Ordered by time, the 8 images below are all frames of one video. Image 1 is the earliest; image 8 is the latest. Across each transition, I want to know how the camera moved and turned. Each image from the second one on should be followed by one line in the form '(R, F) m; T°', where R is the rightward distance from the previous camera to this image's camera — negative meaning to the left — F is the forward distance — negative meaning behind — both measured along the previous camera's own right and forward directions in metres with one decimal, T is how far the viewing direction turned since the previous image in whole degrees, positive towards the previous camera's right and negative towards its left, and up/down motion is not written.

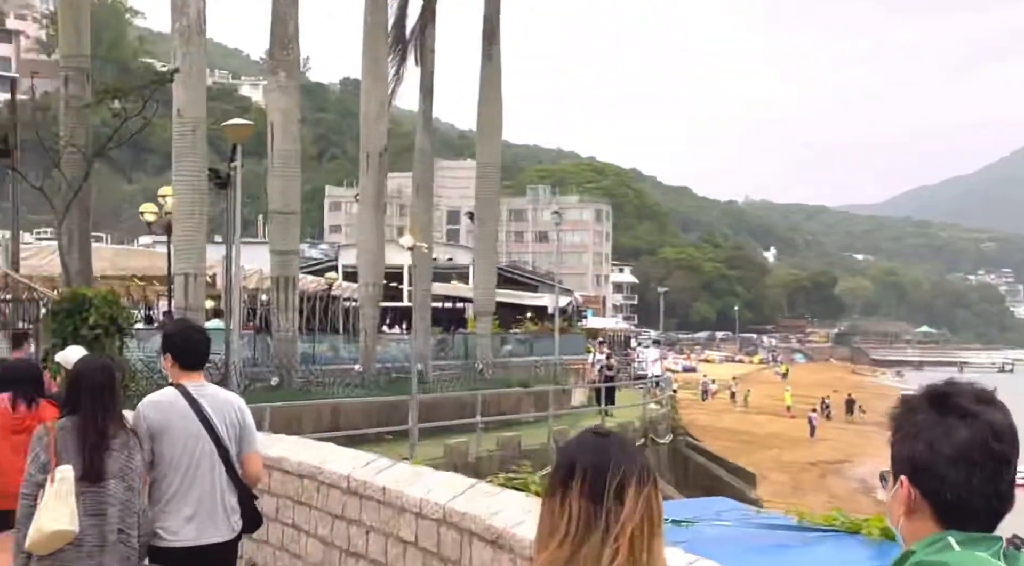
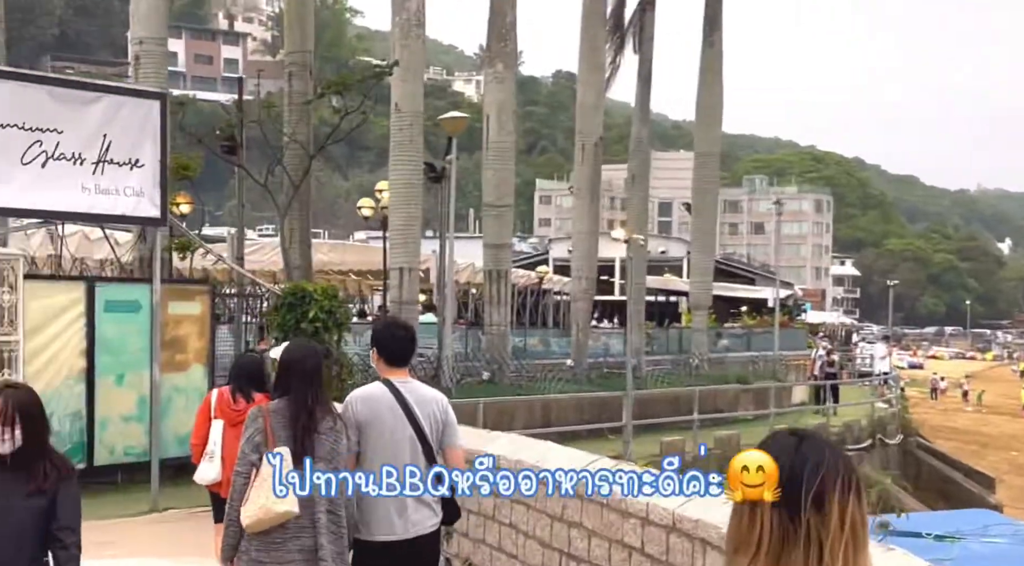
(-0.2, +0.5) m; -9°
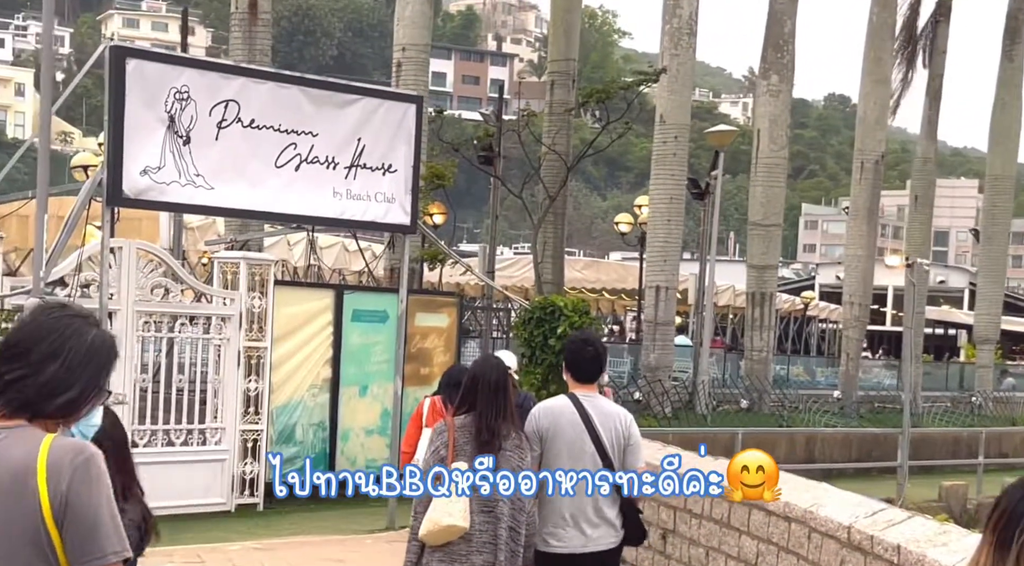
(-0.1, +0.8) m; -12°
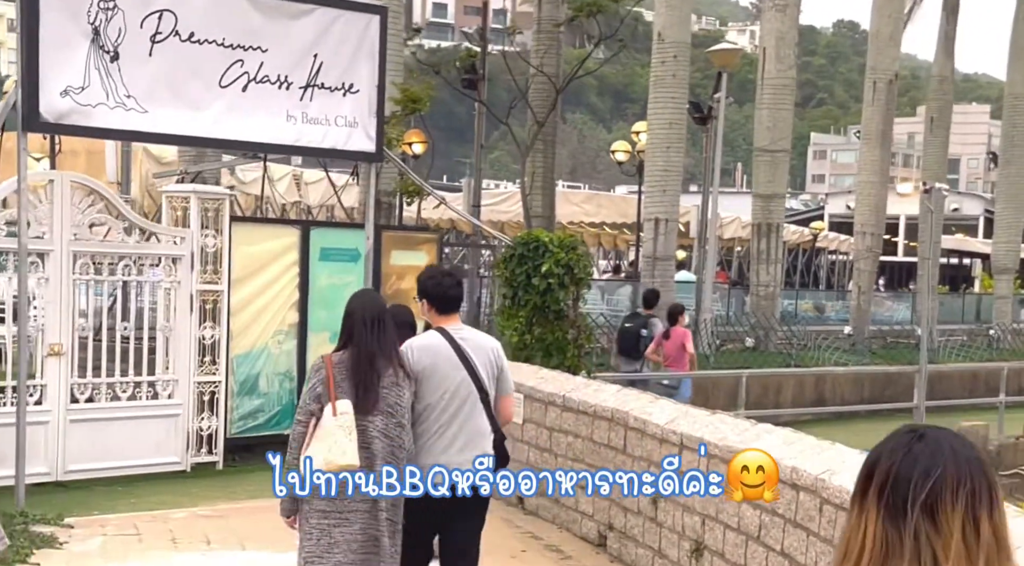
(+0.2, +1.0) m; 0°
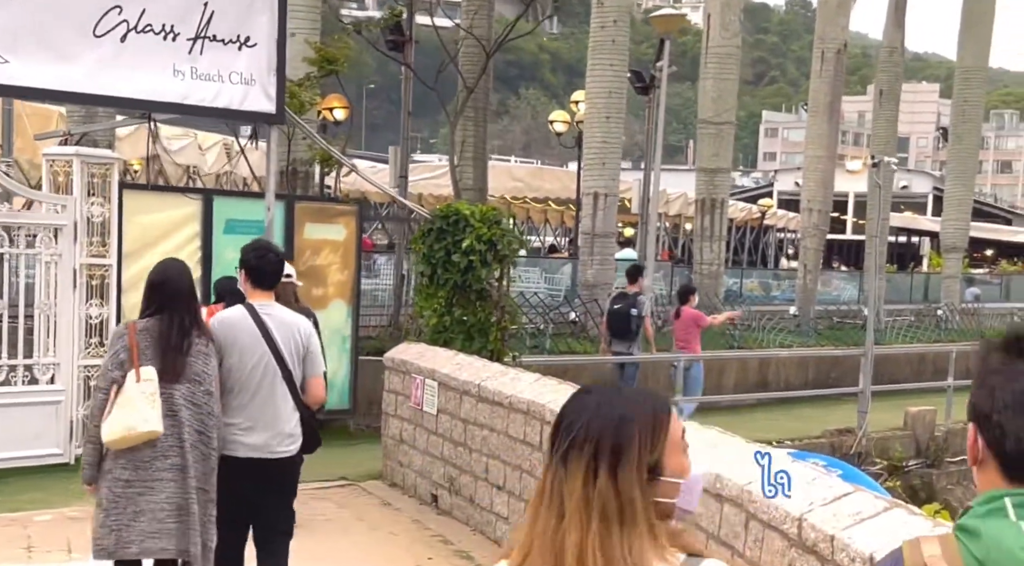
(+0.3, +0.8) m; +2°
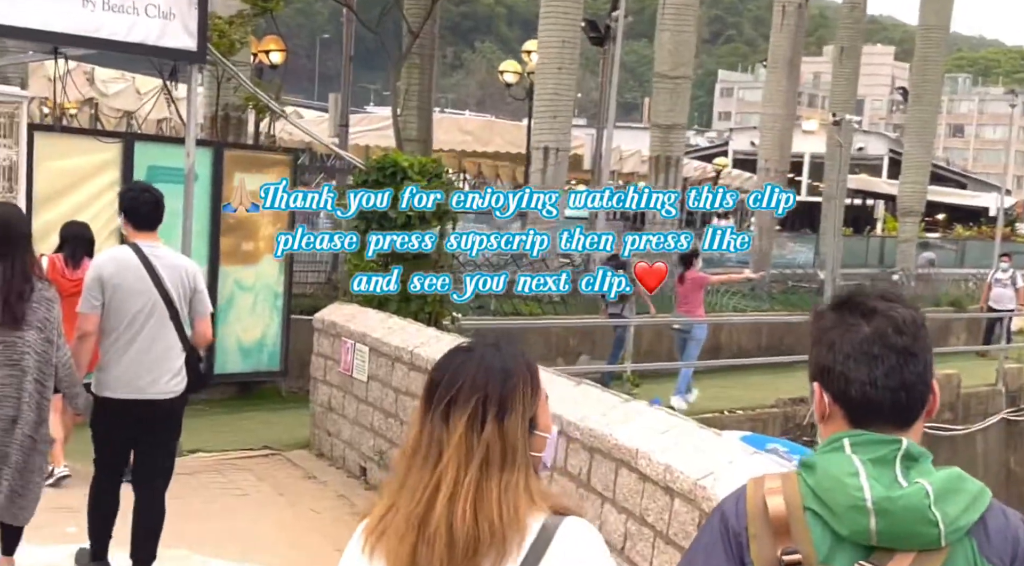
(+0.1, +0.6) m; +2°
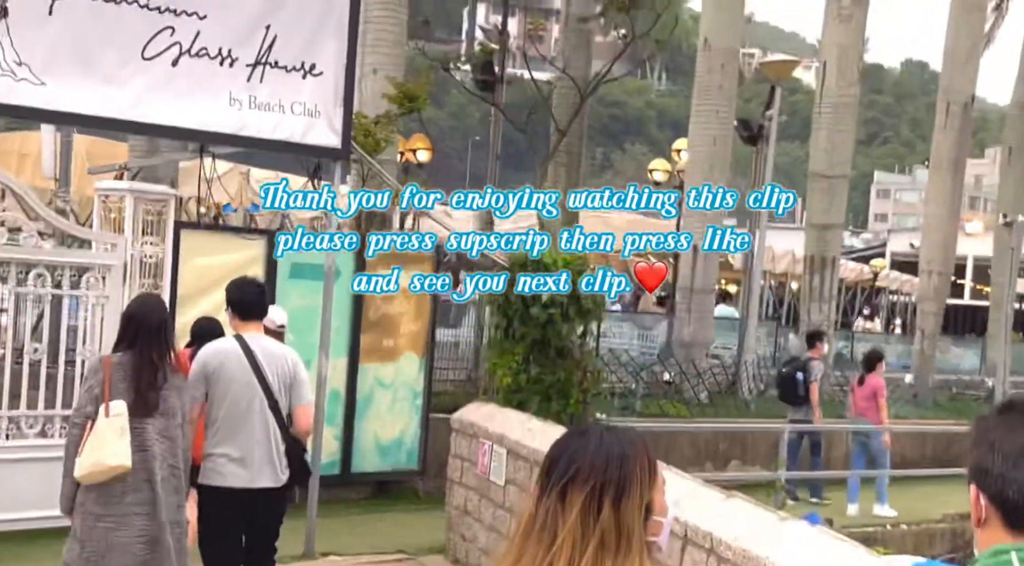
(0.0, +0.3) m; -7°
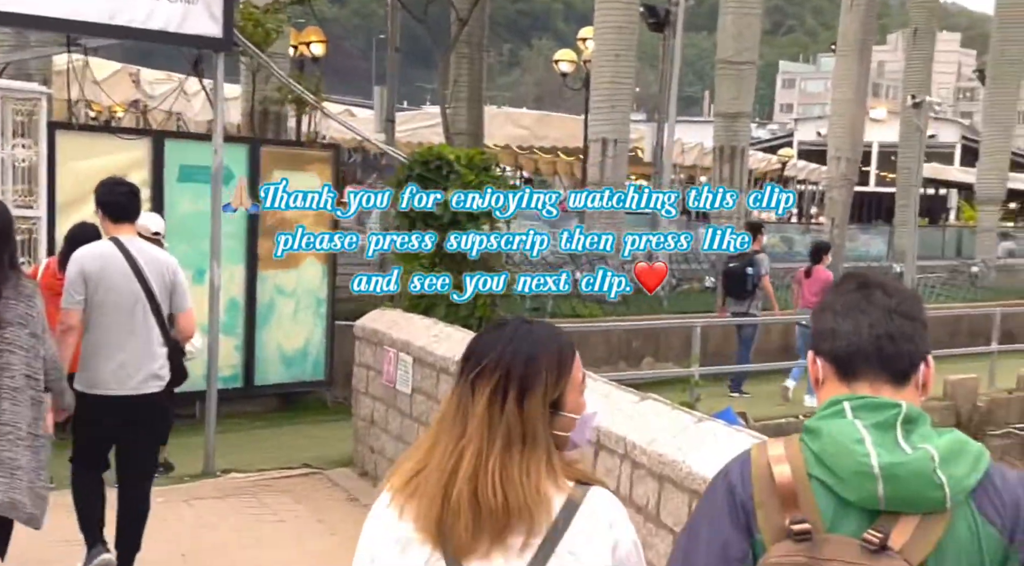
(+0.1, +0.4) m; +4°
